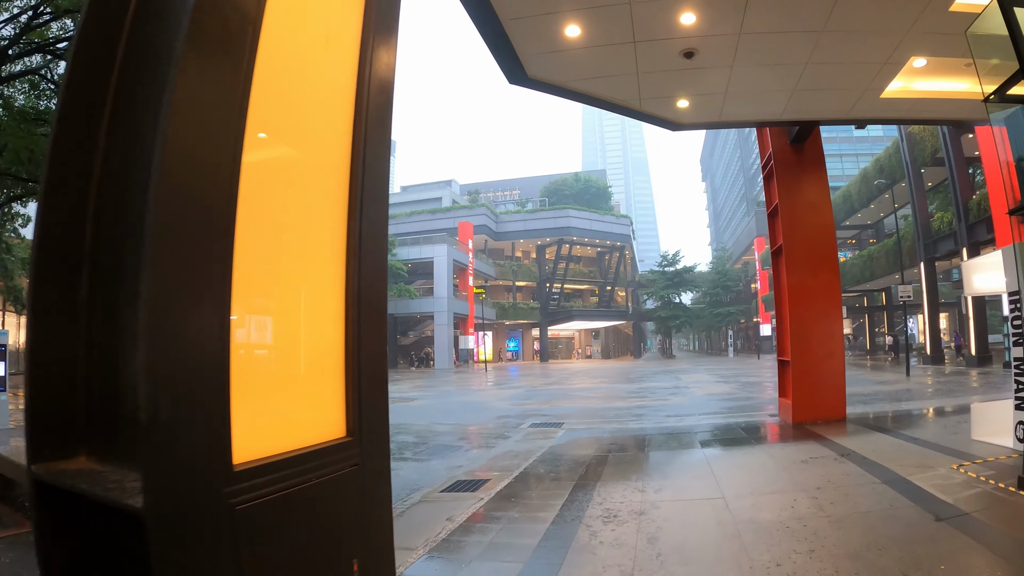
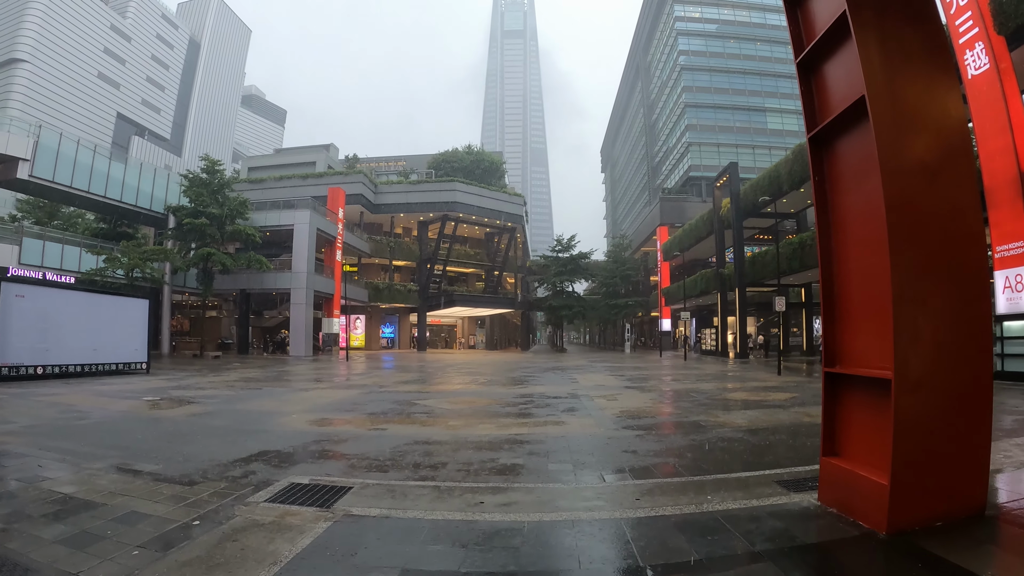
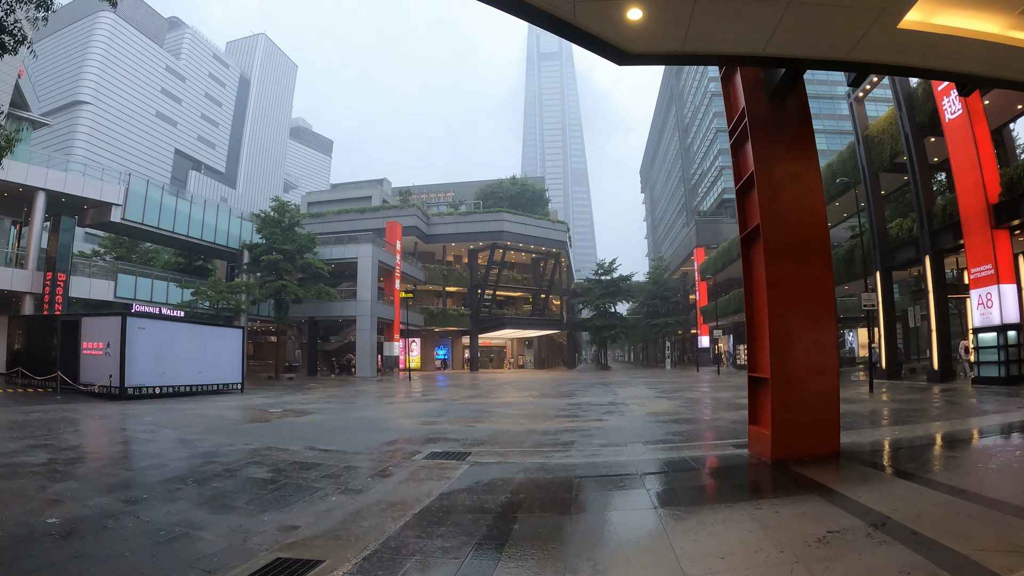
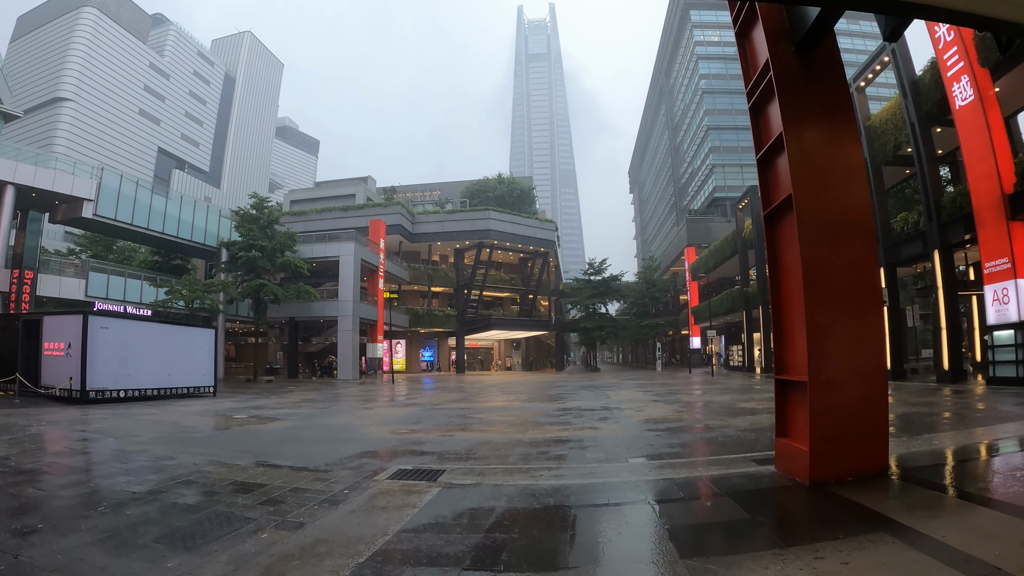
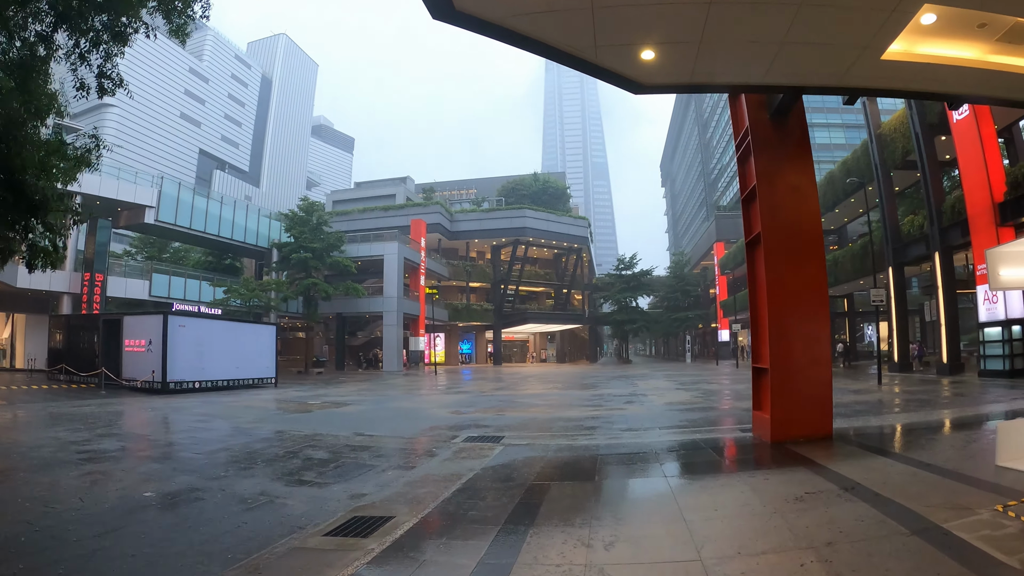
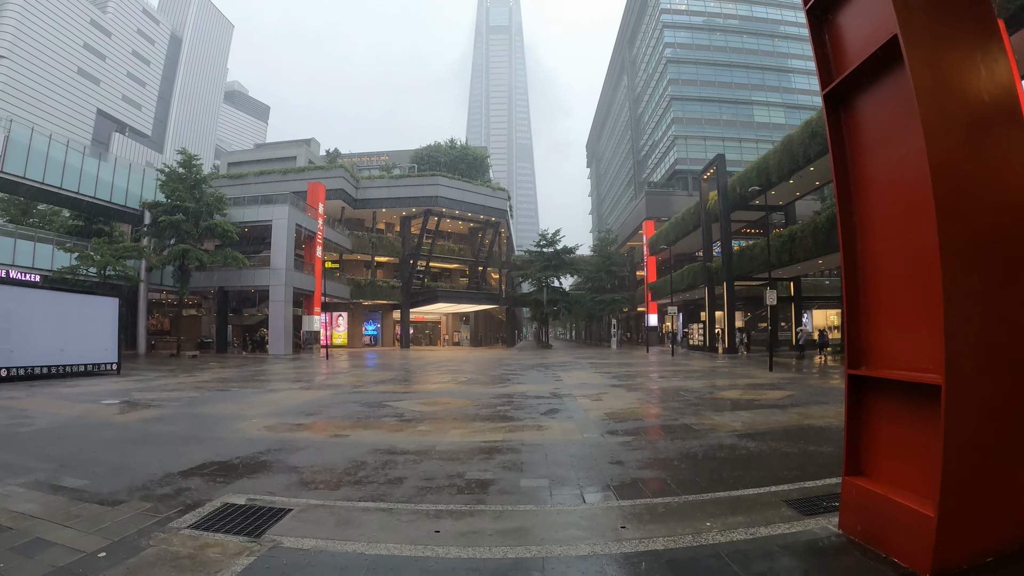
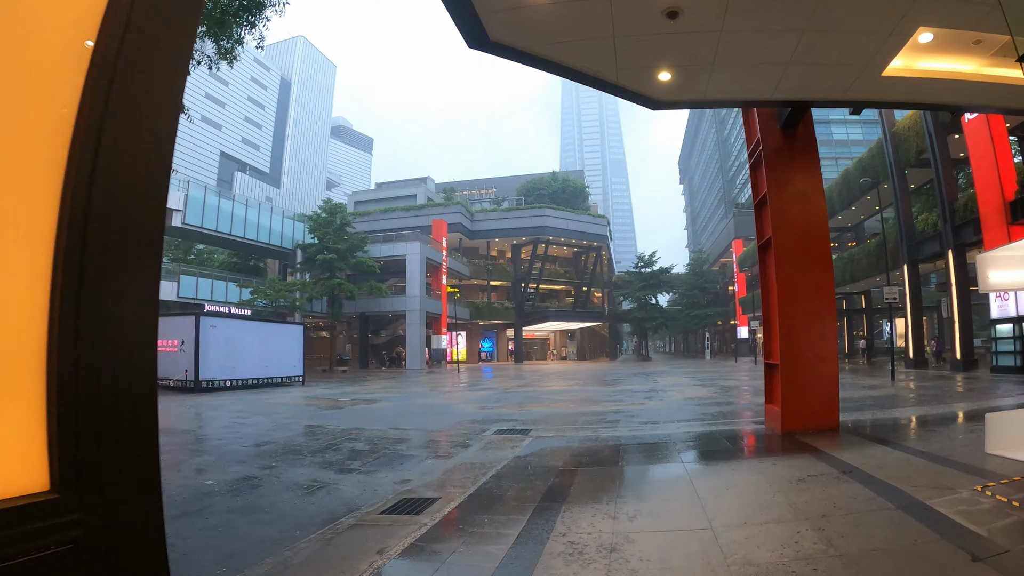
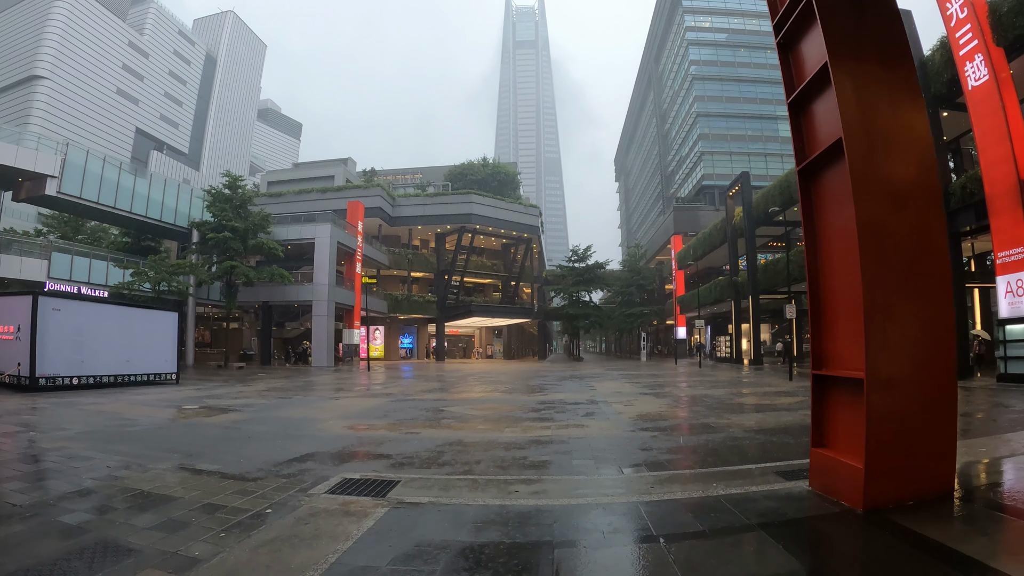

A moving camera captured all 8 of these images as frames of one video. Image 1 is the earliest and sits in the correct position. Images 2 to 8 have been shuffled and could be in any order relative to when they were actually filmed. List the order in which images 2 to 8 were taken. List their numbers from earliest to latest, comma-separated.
7, 5, 3, 4, 8, 2, 6
